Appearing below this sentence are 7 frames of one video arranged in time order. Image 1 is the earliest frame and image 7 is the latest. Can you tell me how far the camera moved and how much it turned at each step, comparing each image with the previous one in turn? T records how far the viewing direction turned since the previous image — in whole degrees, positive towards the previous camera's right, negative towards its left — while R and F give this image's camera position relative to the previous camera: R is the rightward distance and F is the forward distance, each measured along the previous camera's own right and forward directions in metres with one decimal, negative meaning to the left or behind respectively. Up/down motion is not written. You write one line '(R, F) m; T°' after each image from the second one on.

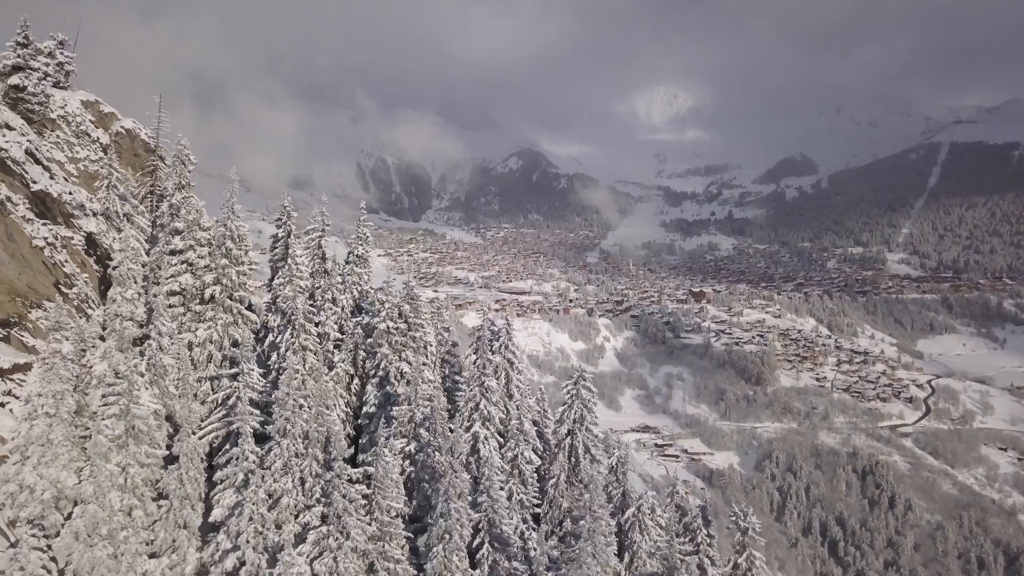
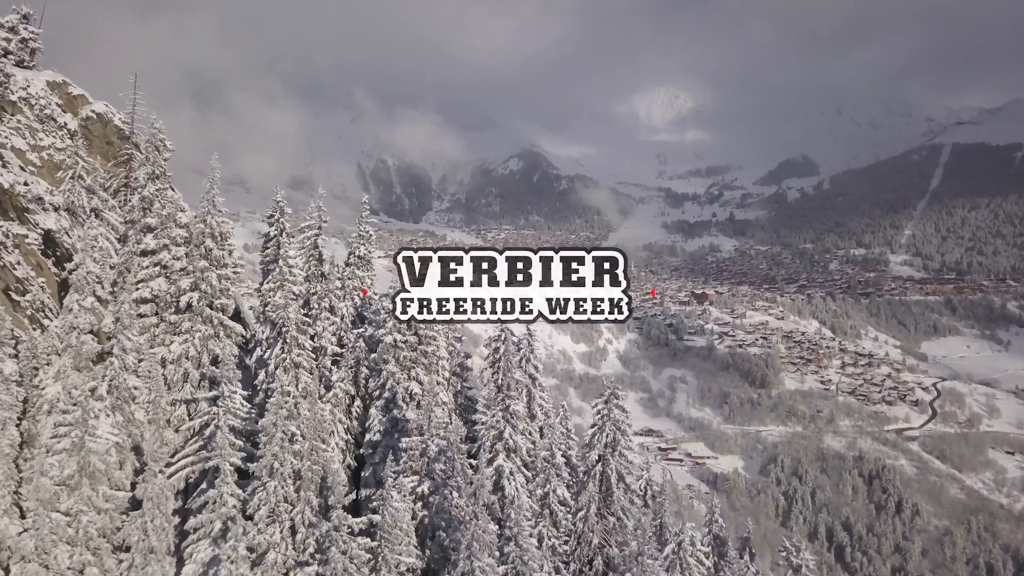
(-0.5, +1.6) m; 0°
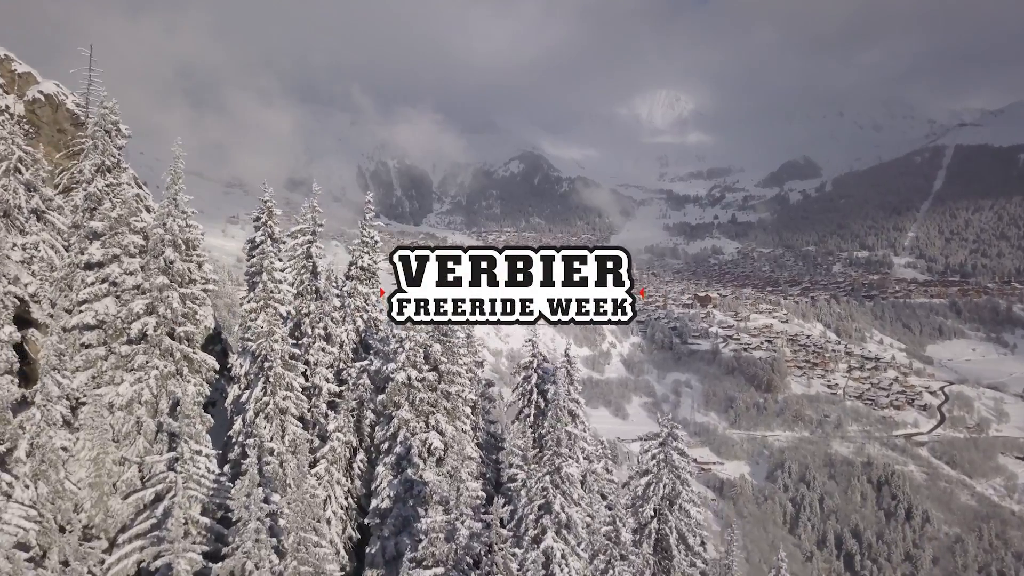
(-0.7, +2.0) m; 0°
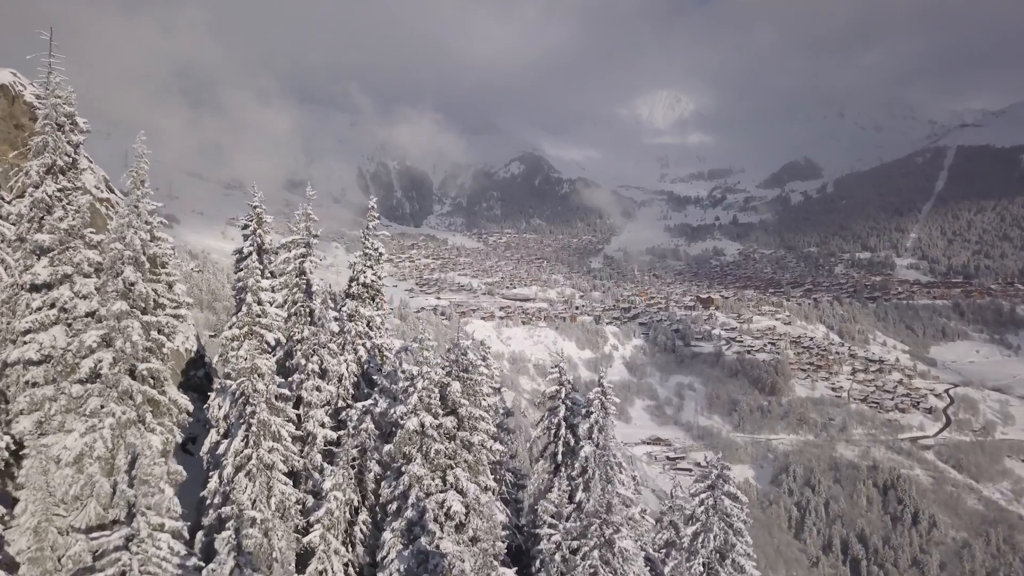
(-0.4, +1.3) m; 0°
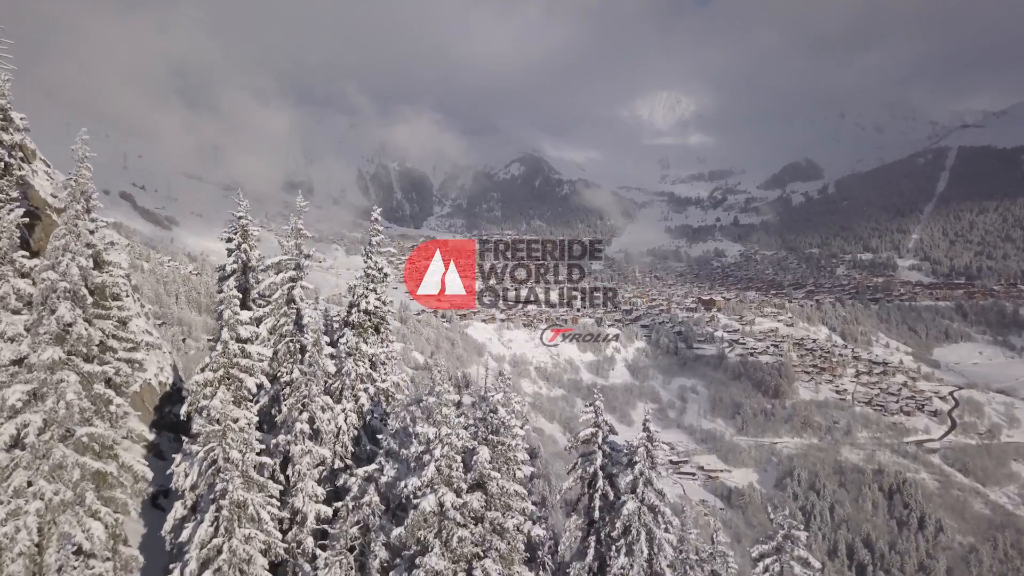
(-0.4, +1.3) m; 0°
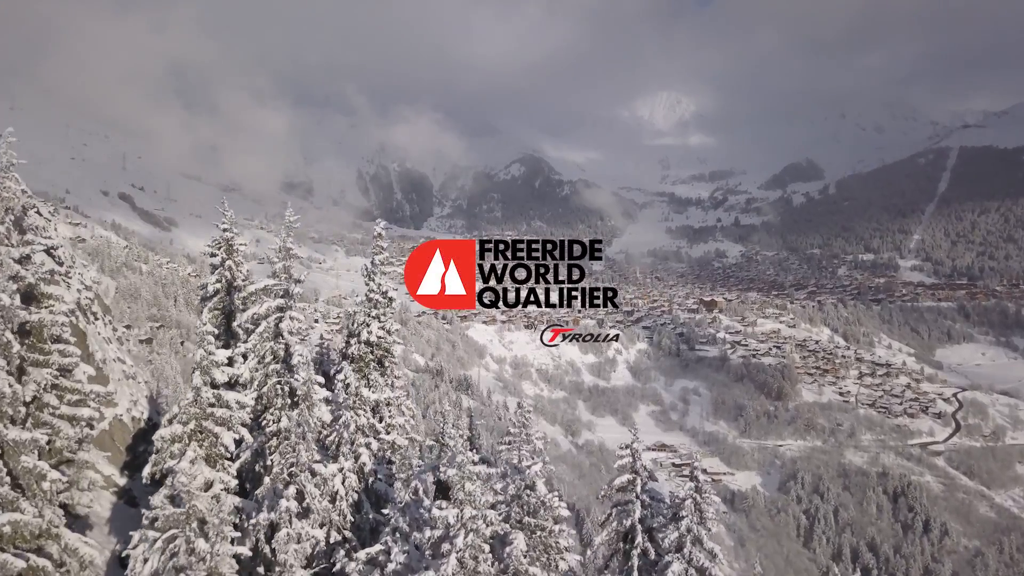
(-0.3, +1.0) m; 0°
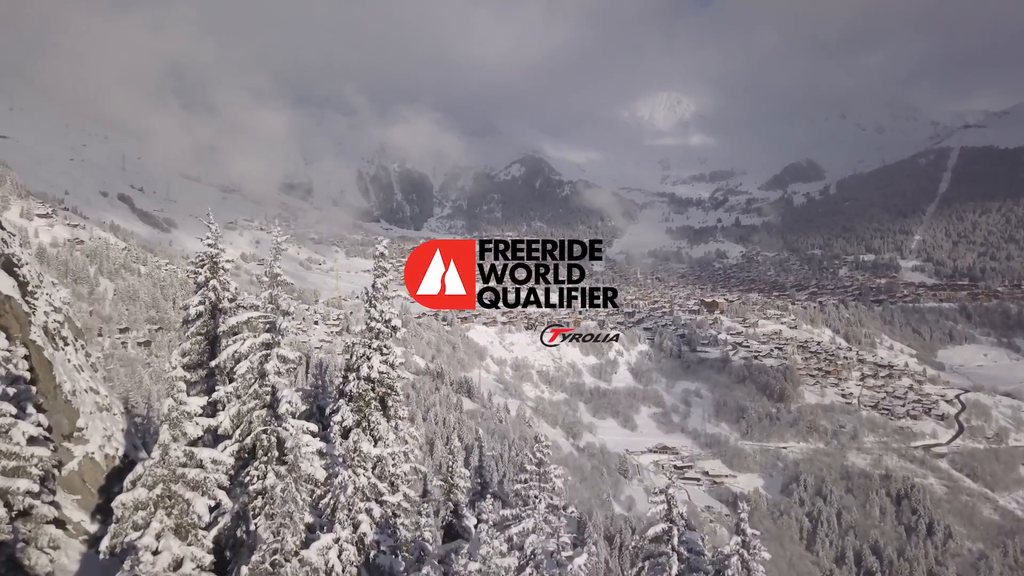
(-0.2, +0.8) m; 0°
